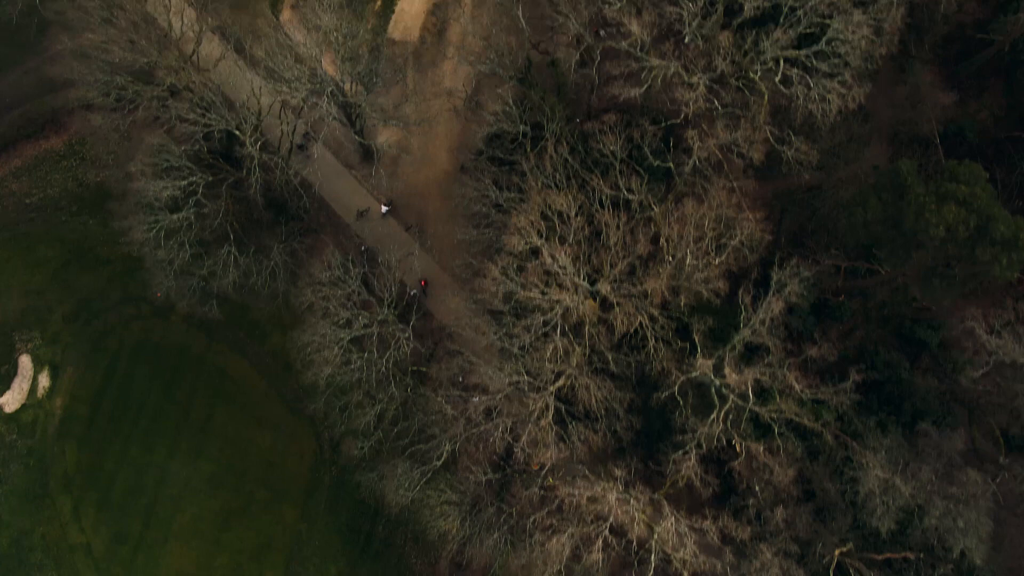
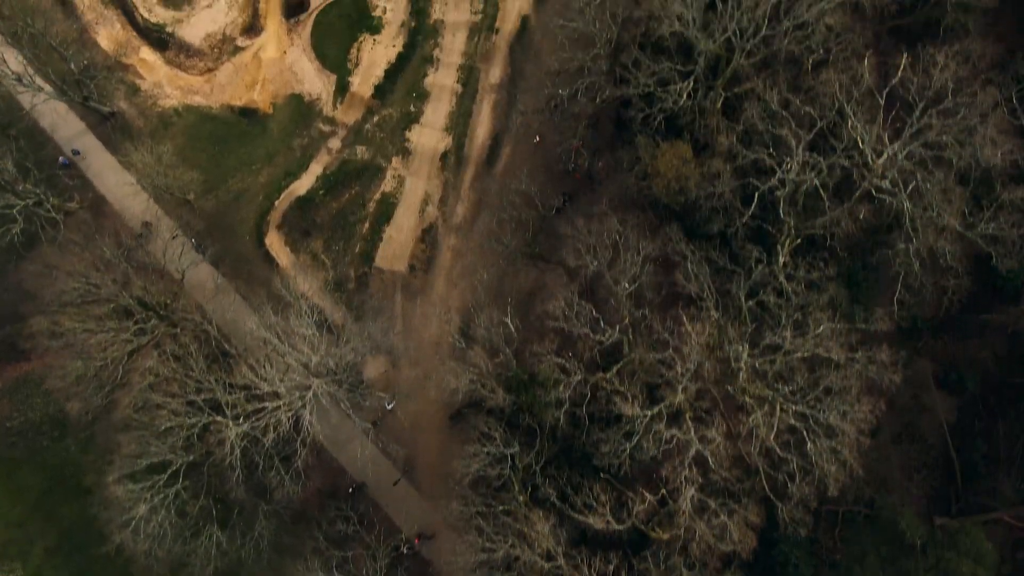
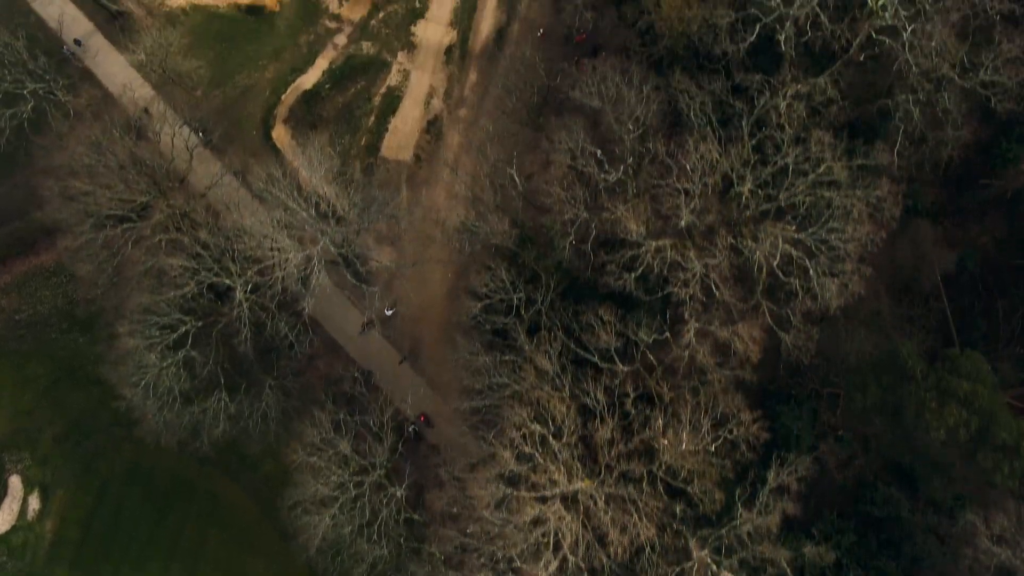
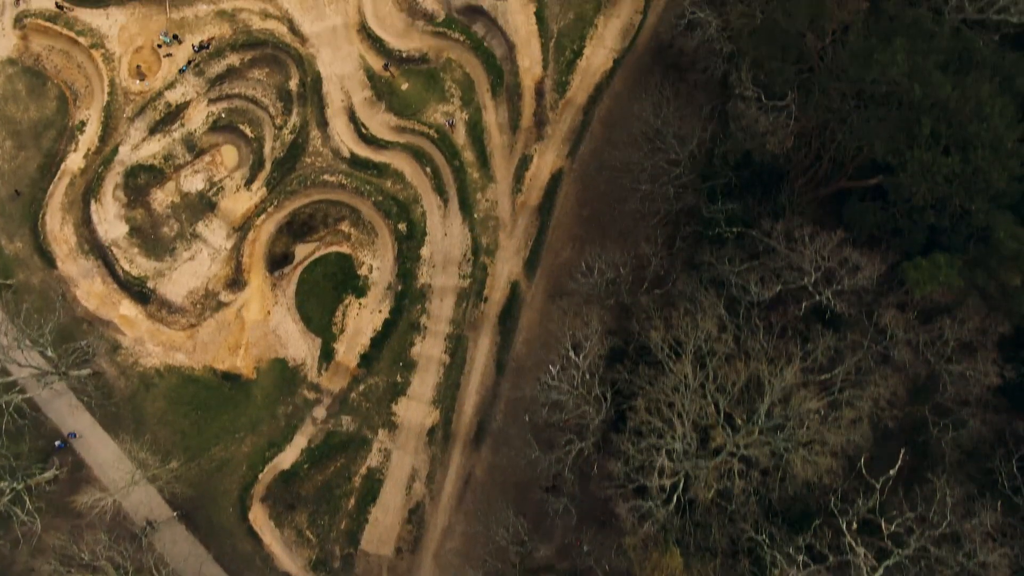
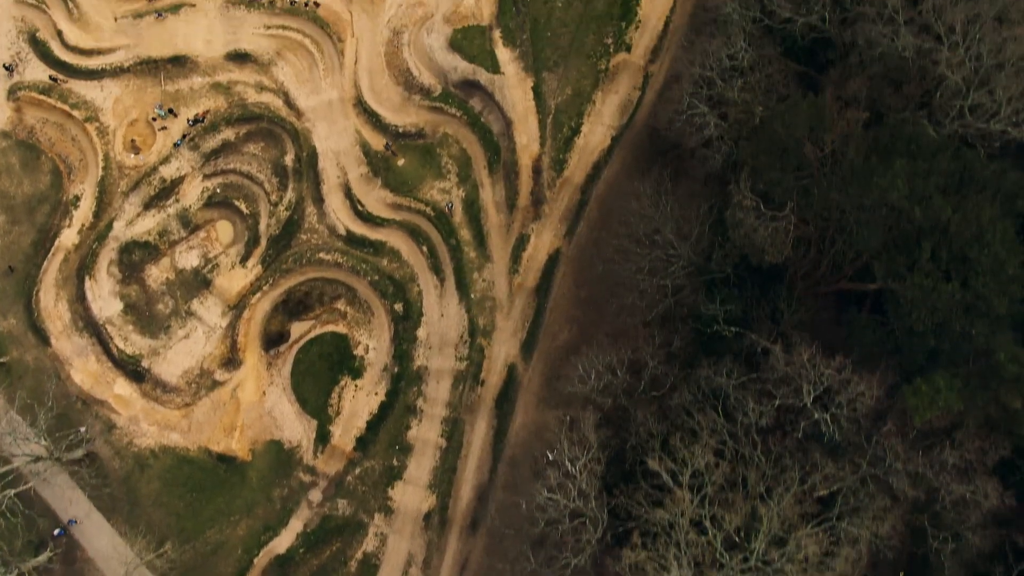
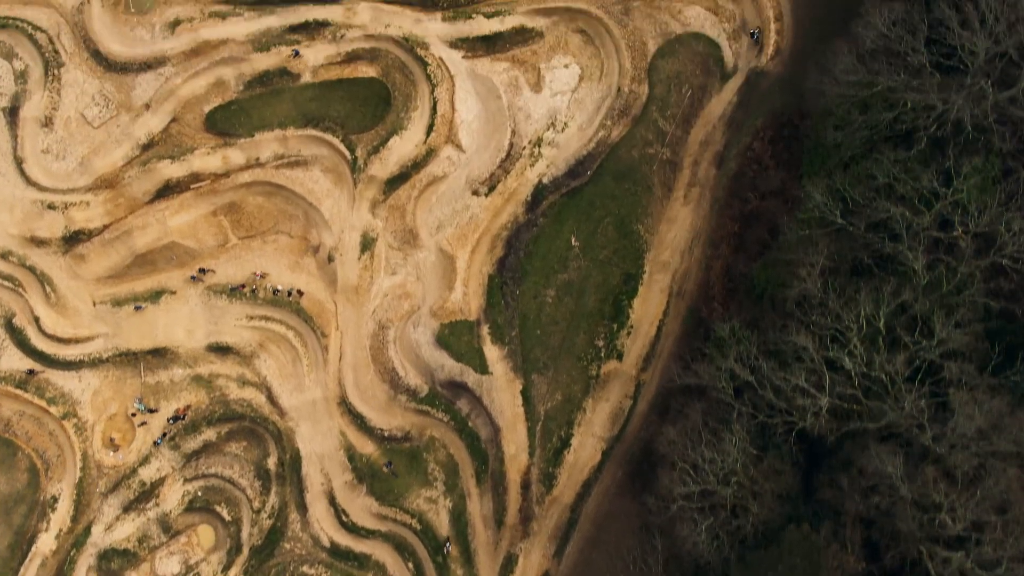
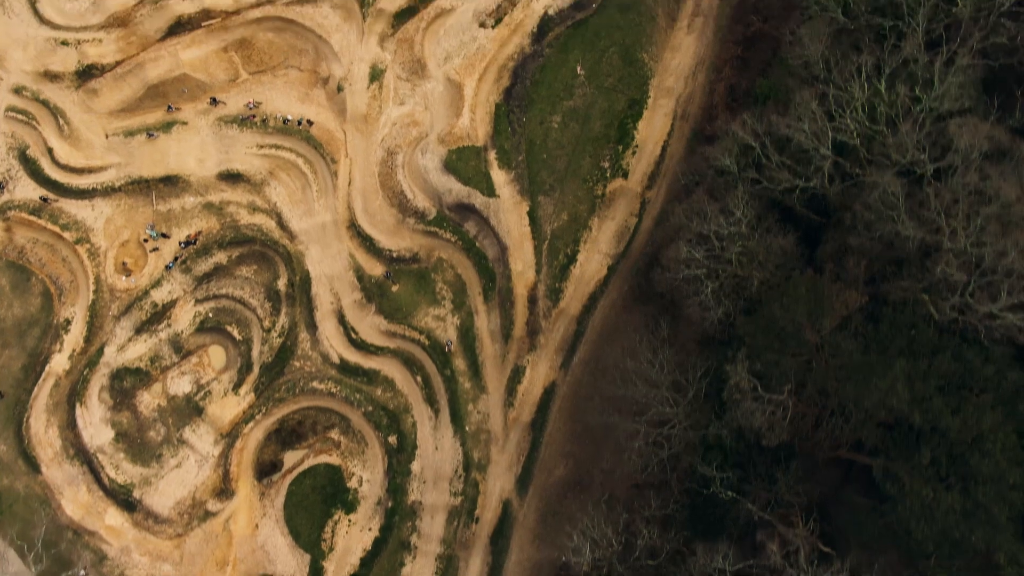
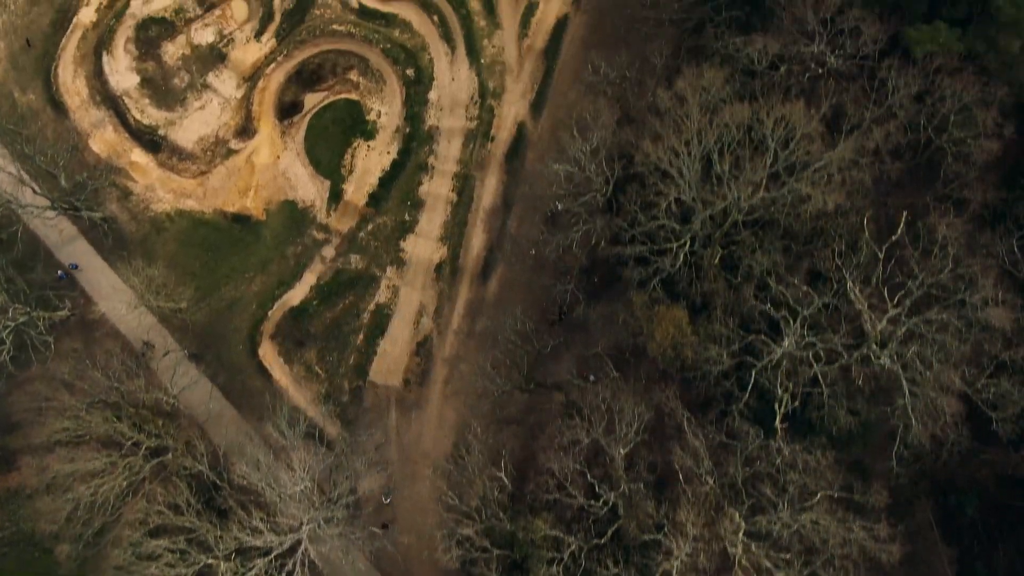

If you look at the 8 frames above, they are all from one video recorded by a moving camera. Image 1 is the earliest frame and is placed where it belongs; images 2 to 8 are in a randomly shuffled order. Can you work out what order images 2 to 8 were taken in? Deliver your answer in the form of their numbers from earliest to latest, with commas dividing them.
3, 2, 8, 4, 5, 7, 6
